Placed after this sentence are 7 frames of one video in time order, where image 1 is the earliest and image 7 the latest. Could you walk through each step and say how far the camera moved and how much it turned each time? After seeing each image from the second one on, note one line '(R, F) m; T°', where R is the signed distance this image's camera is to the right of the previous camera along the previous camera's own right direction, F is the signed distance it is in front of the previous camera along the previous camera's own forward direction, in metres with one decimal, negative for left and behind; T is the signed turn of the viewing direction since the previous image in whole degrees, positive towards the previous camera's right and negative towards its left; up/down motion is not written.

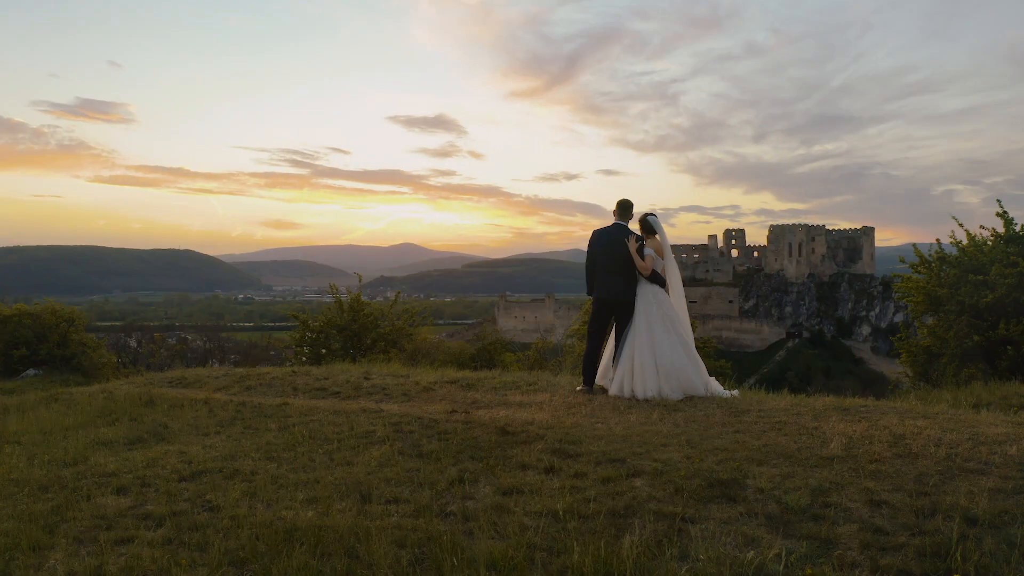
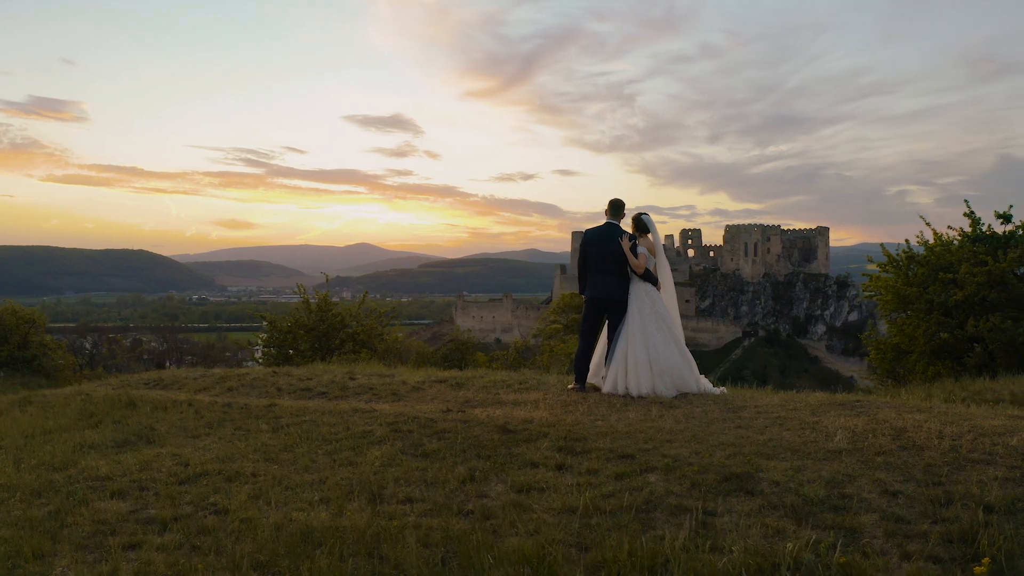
(-0.3, 0.0) m; +3°
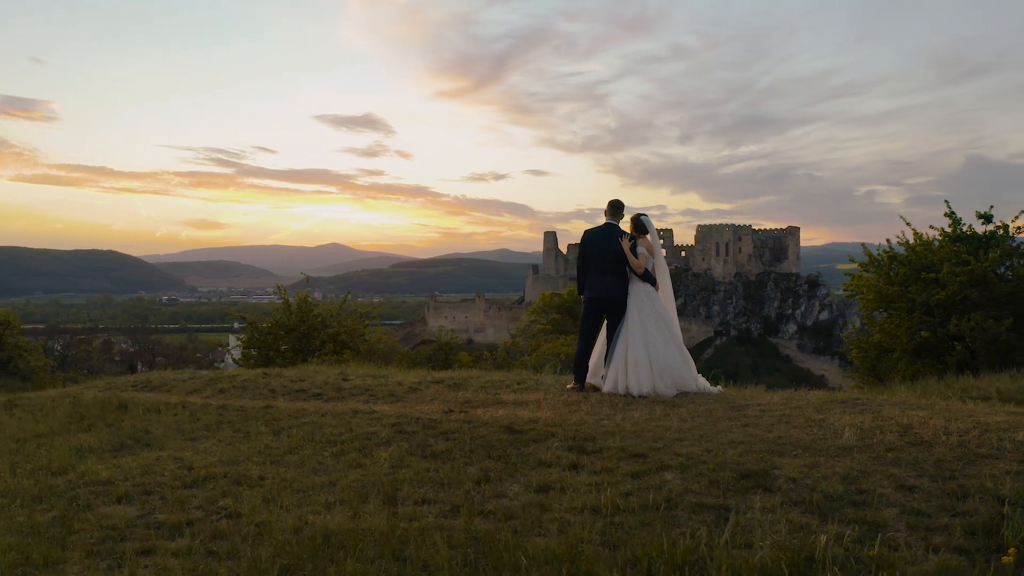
(-0.3, 0.0) m; +2°
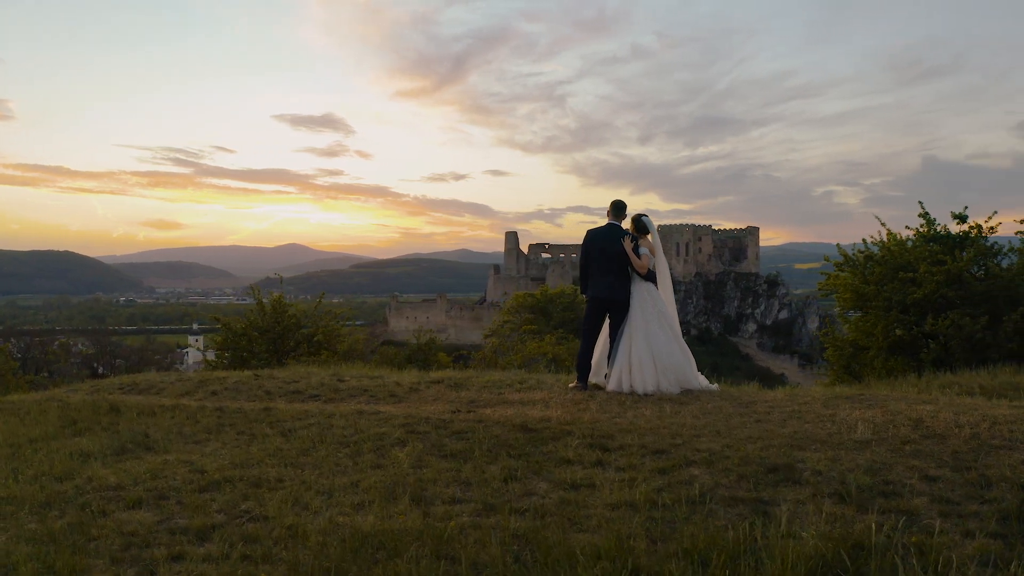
(-0.4, -0.1) m; +2°
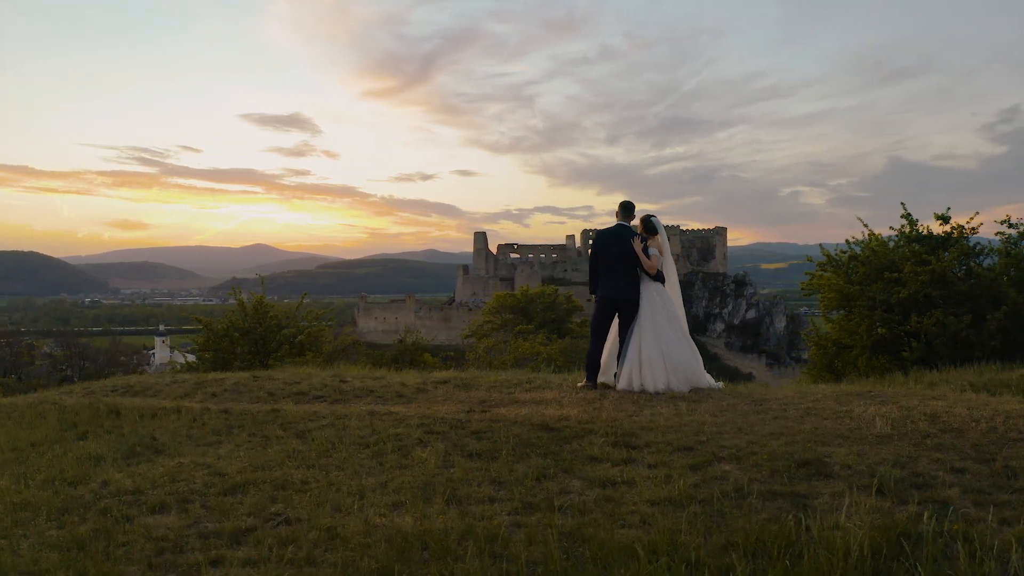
(-0.4, -0.1) m; +2°
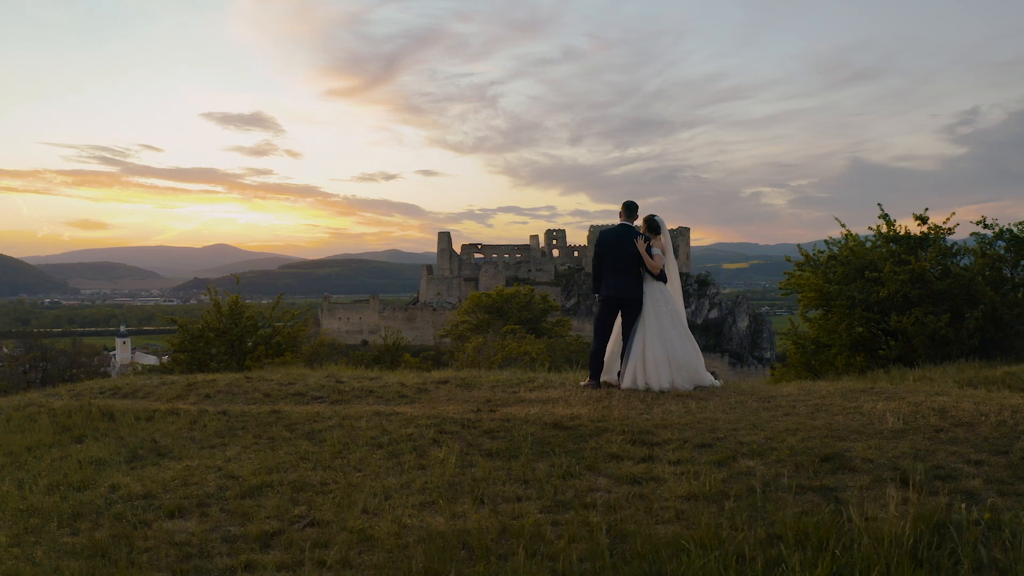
(-0.4, 0.0) m; +2°
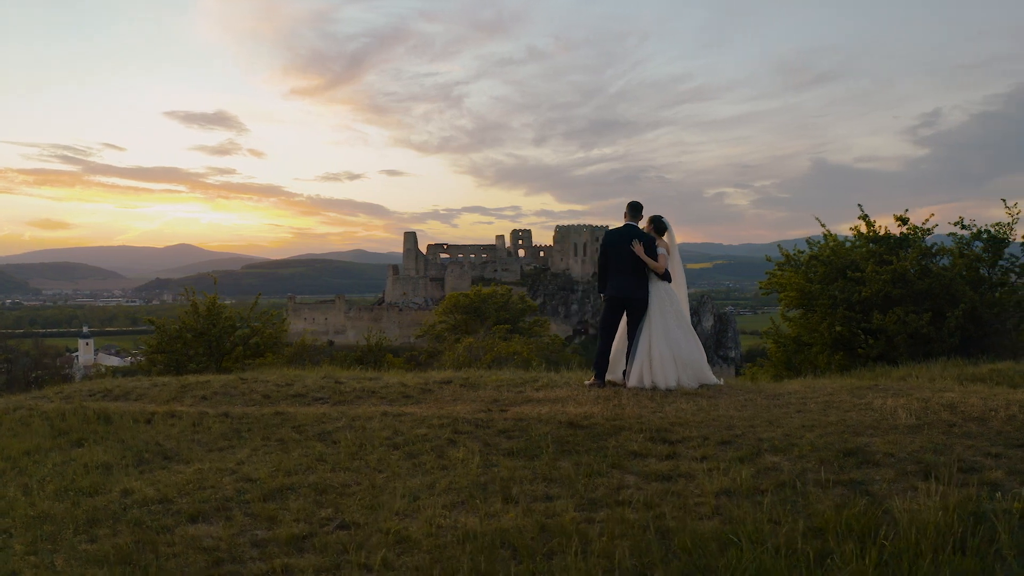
(-0.4, 0.0) m; +2°
